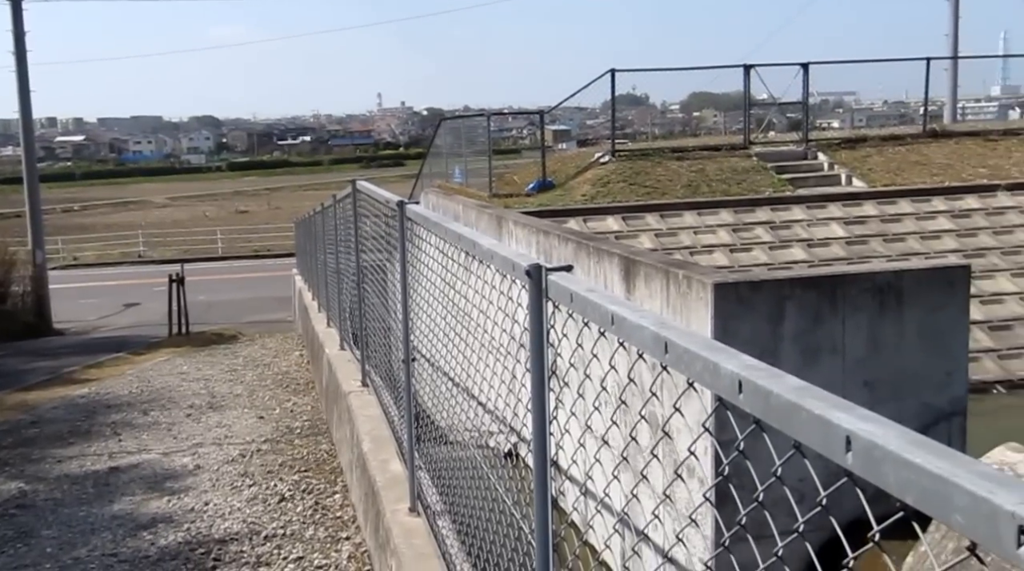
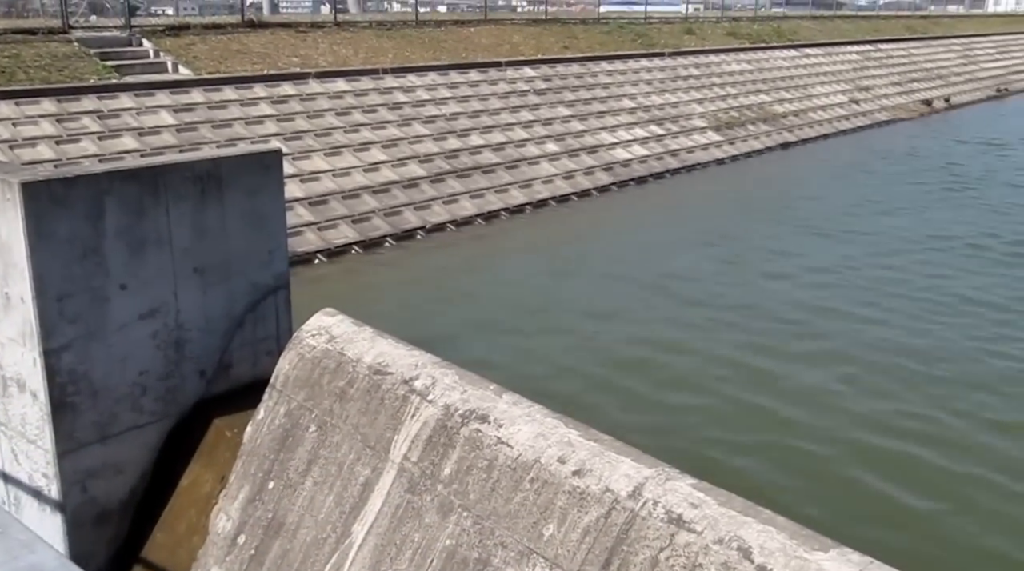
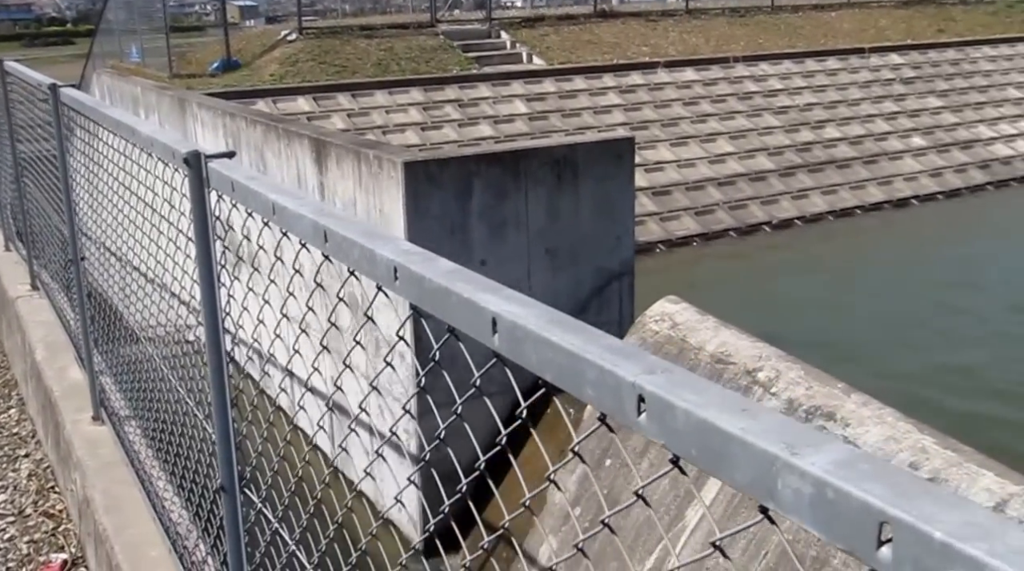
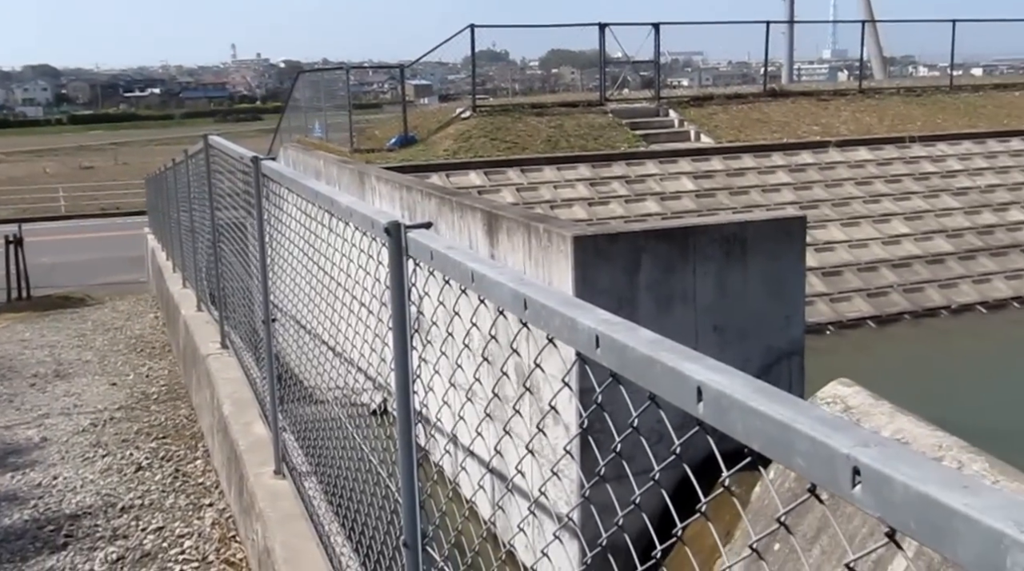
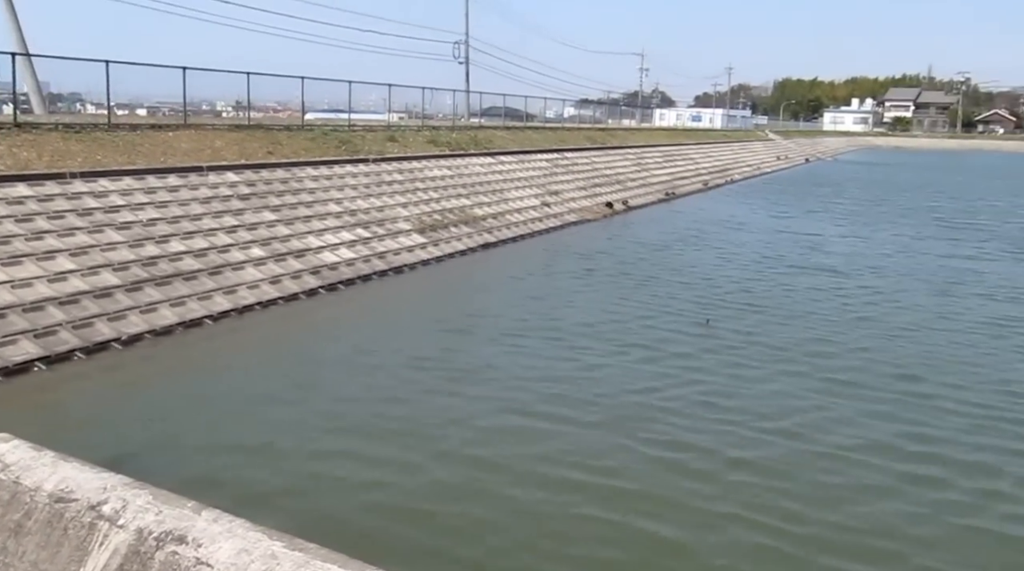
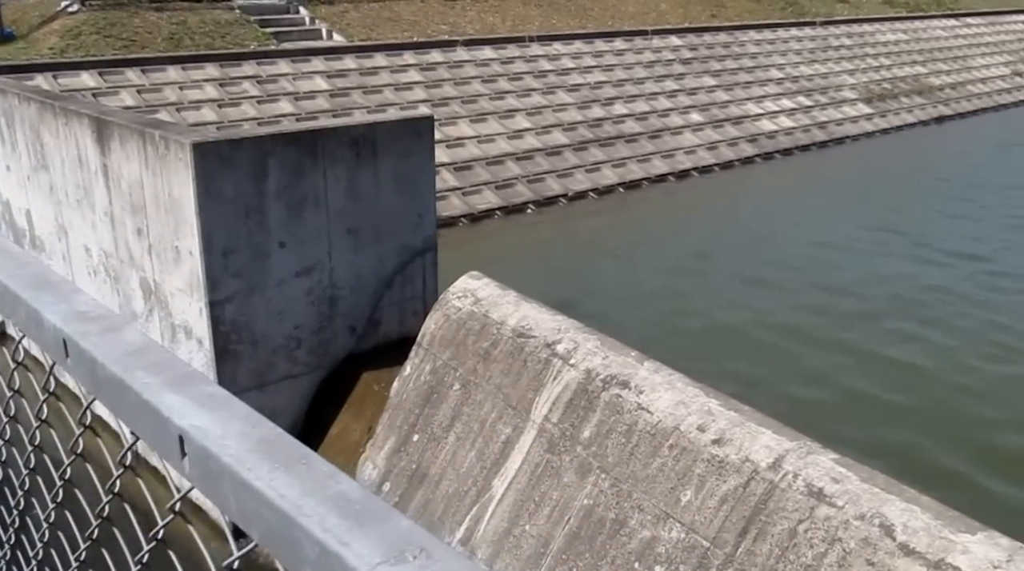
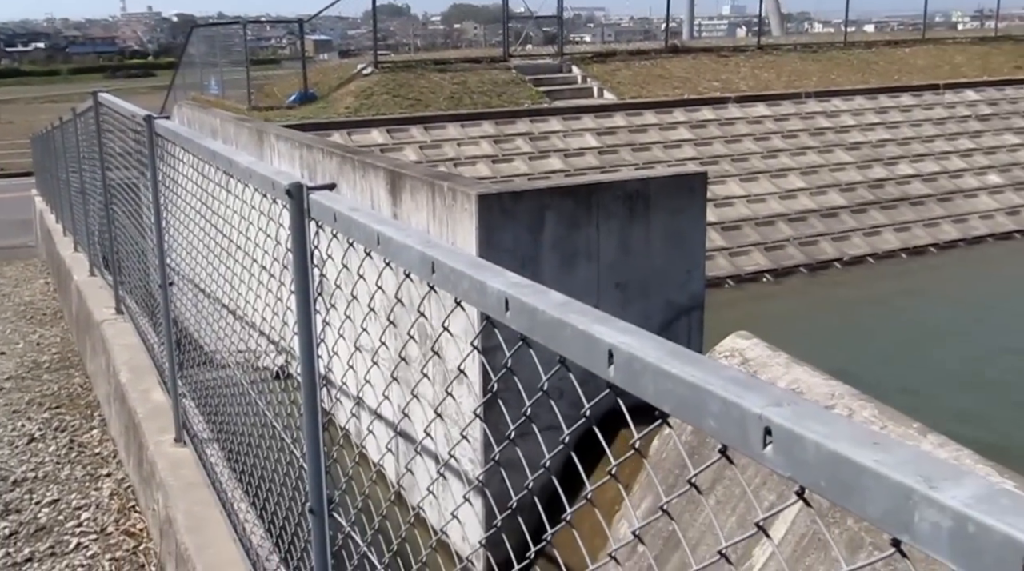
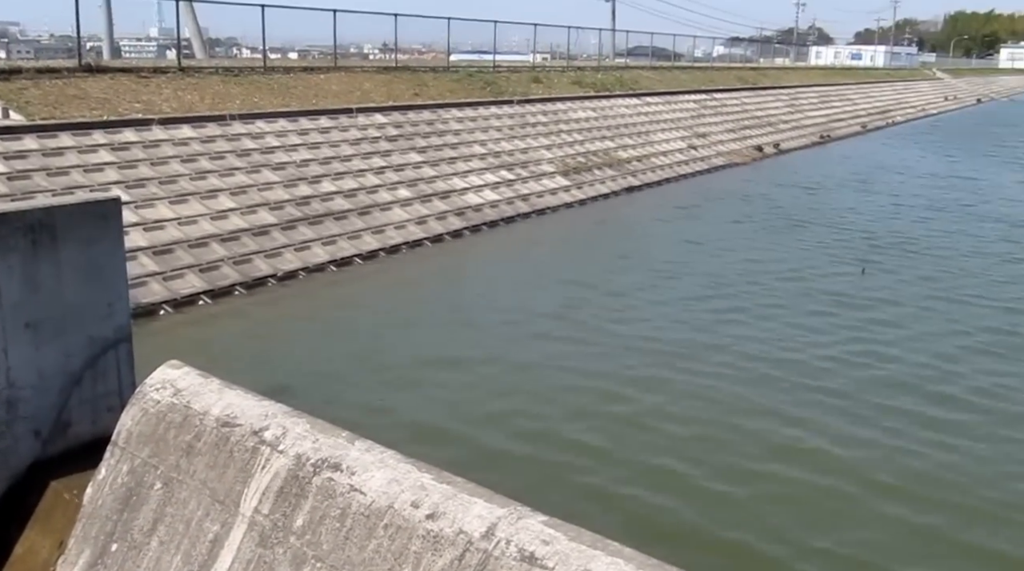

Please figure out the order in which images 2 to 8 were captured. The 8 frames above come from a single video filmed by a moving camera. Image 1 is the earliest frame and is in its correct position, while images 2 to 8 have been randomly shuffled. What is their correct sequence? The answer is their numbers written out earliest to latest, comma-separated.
4, 7, 3, 6, 2, 8, 5
